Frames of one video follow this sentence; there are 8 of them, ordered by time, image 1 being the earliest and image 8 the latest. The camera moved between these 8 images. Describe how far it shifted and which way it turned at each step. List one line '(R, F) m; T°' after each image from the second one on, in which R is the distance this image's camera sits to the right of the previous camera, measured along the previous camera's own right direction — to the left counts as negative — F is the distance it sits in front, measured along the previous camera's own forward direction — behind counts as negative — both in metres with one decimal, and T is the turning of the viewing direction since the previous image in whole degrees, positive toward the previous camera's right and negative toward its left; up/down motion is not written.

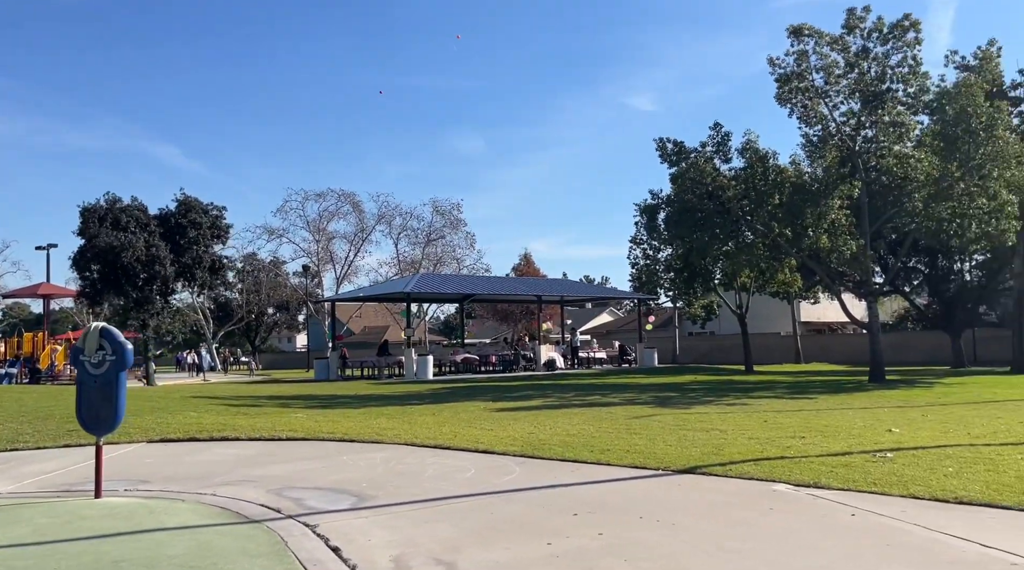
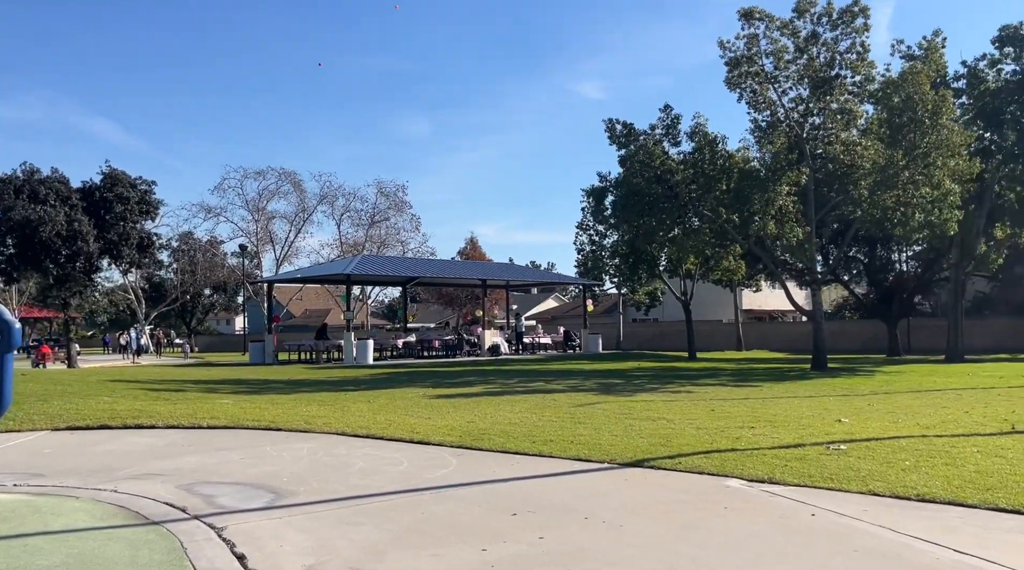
(+0.1, +0.8) m; +4°
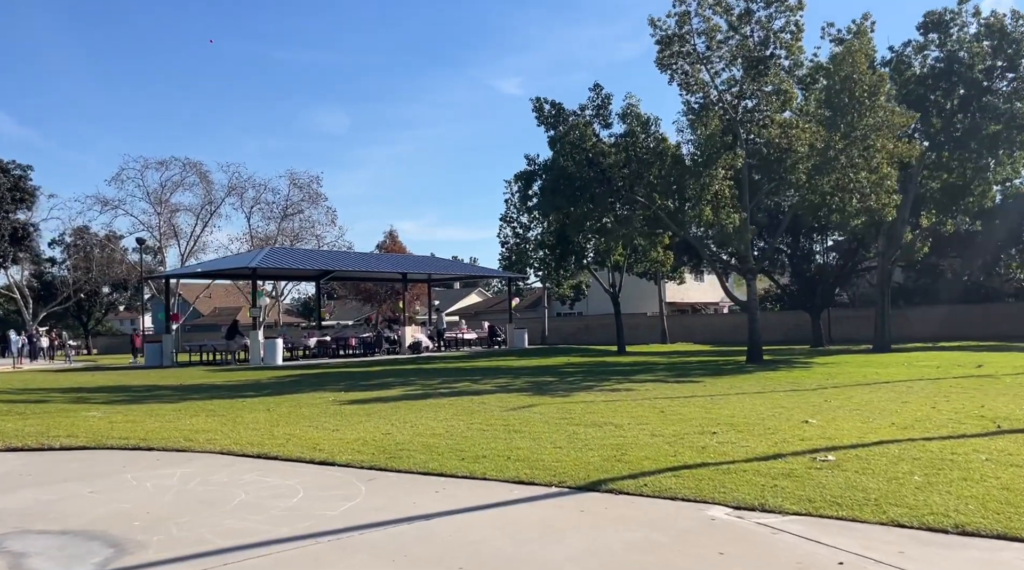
(0.0, +2.1) m; +5°
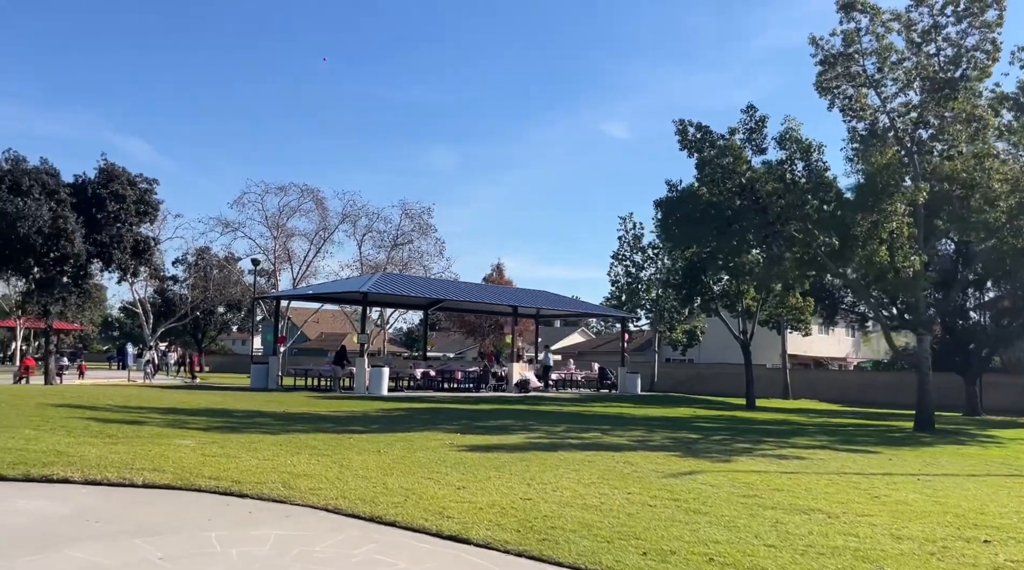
(-1.0, +2.5) m; -7°
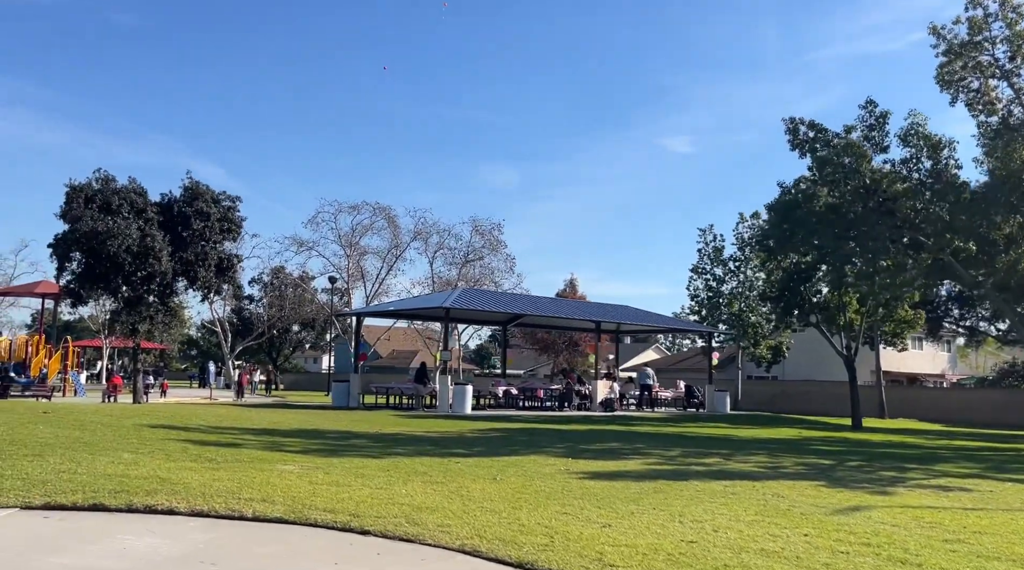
(-0.9, +1.2) m; -4°
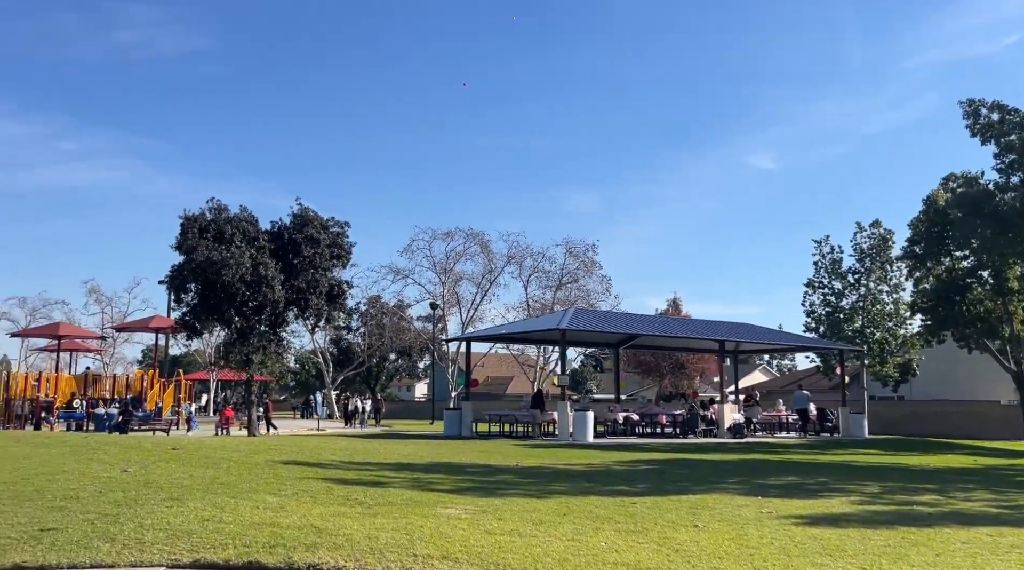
(-1.4, +1.8) m; -6°
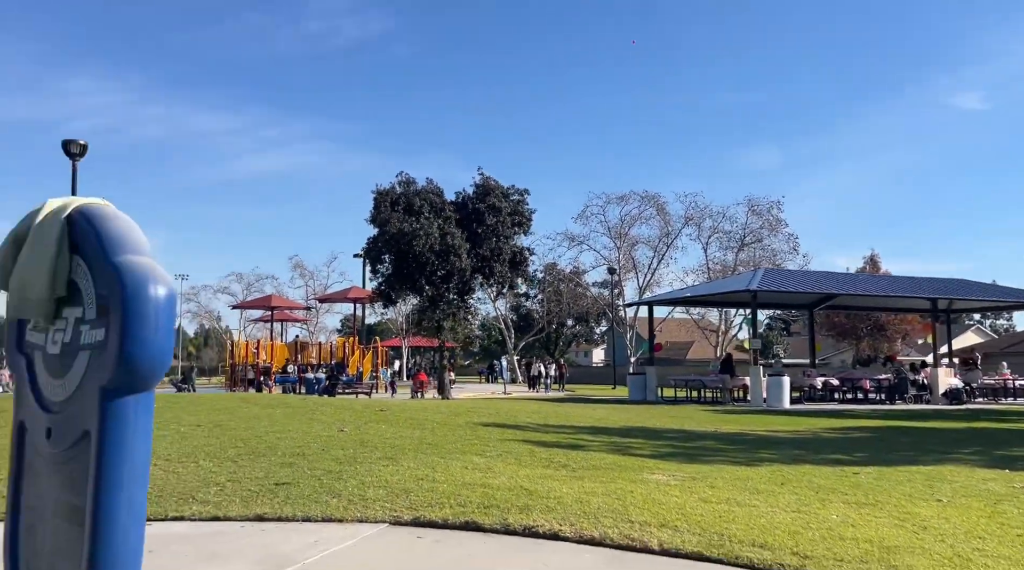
(-0.4, +0.2) m; -12°
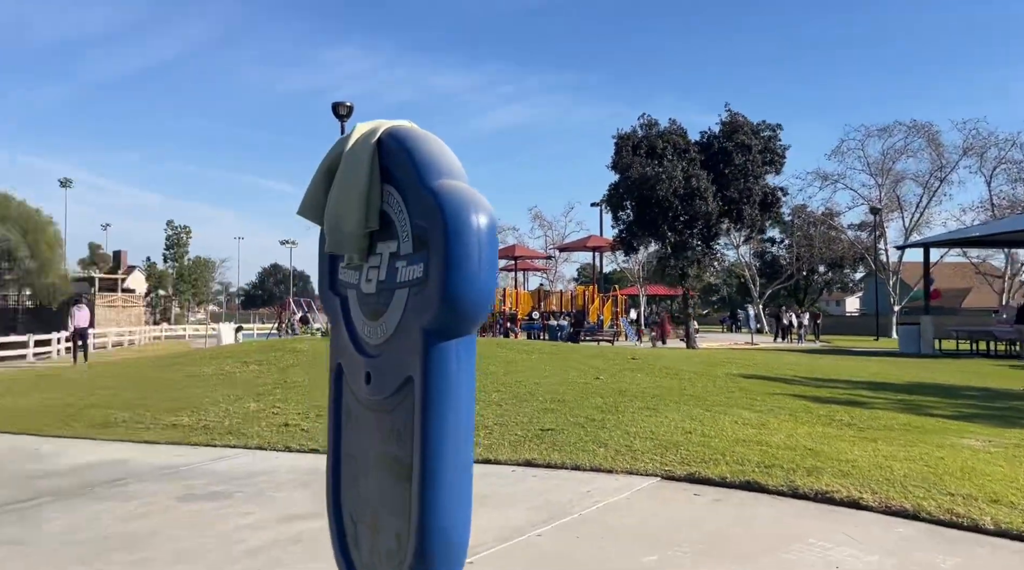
(-0.4, +0.5) m; -16°
